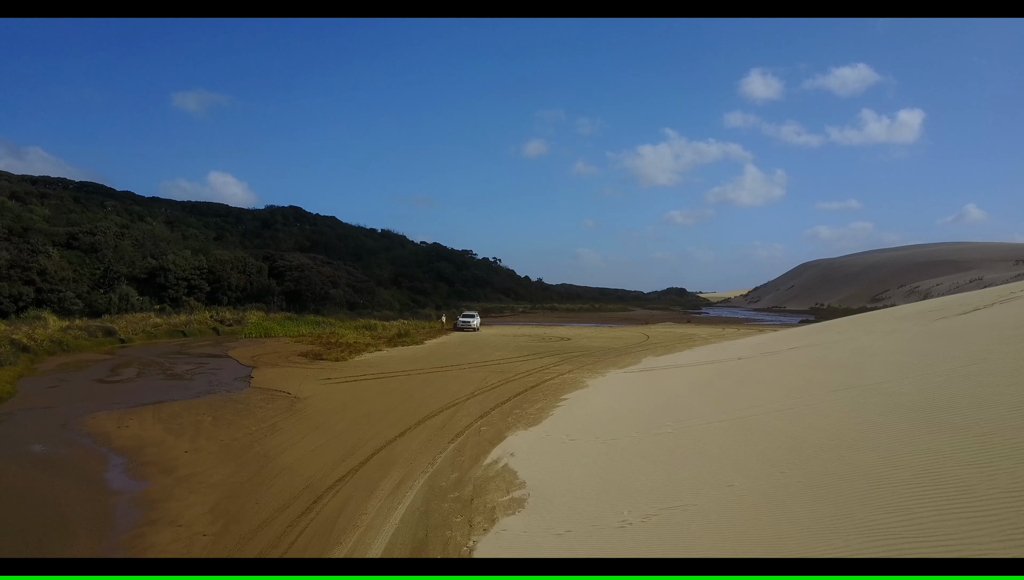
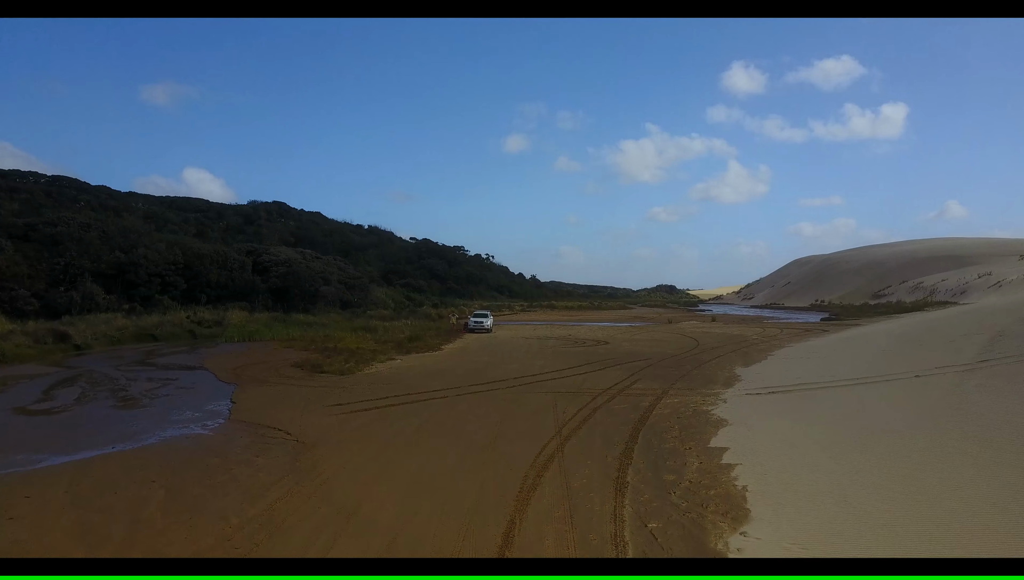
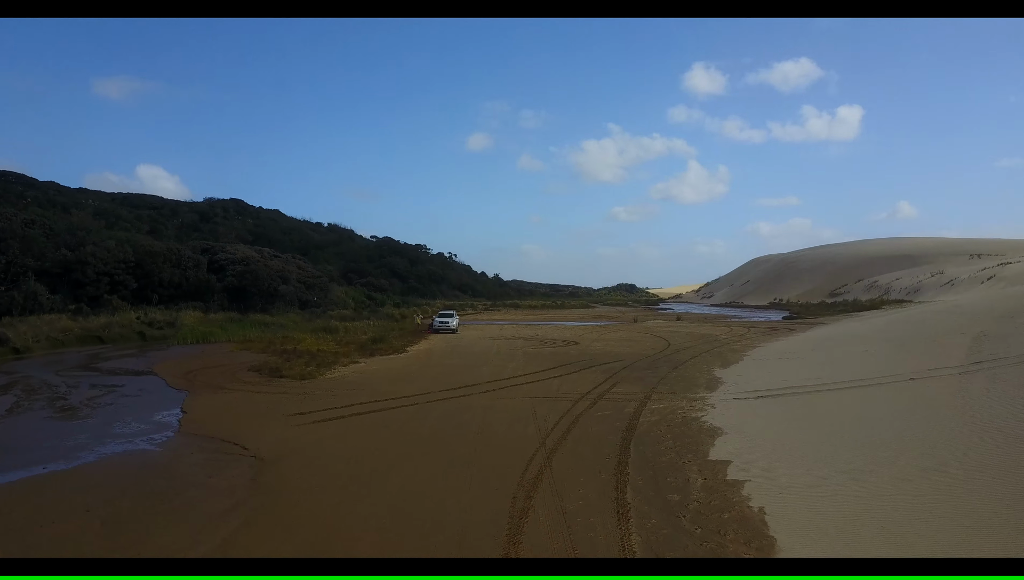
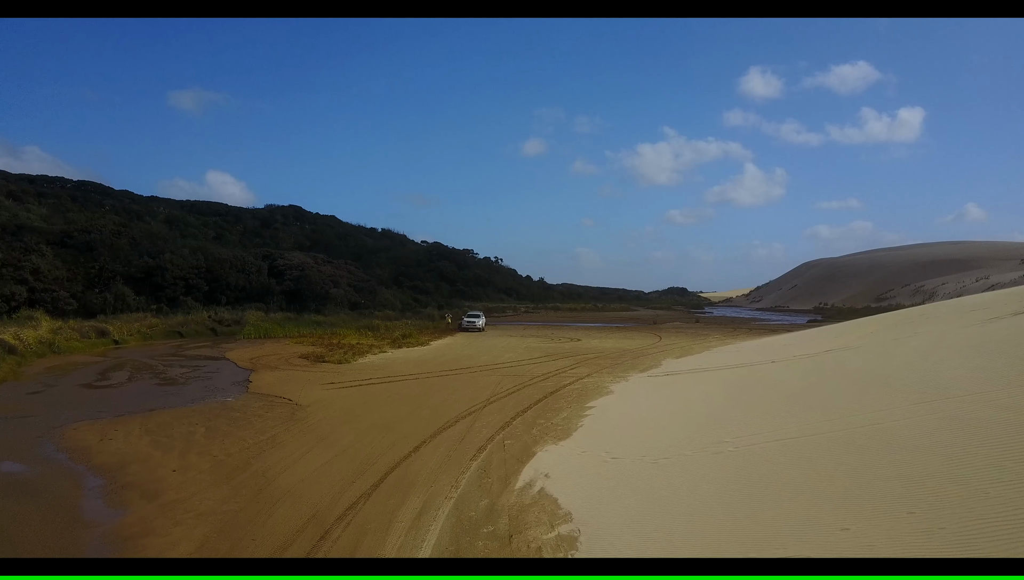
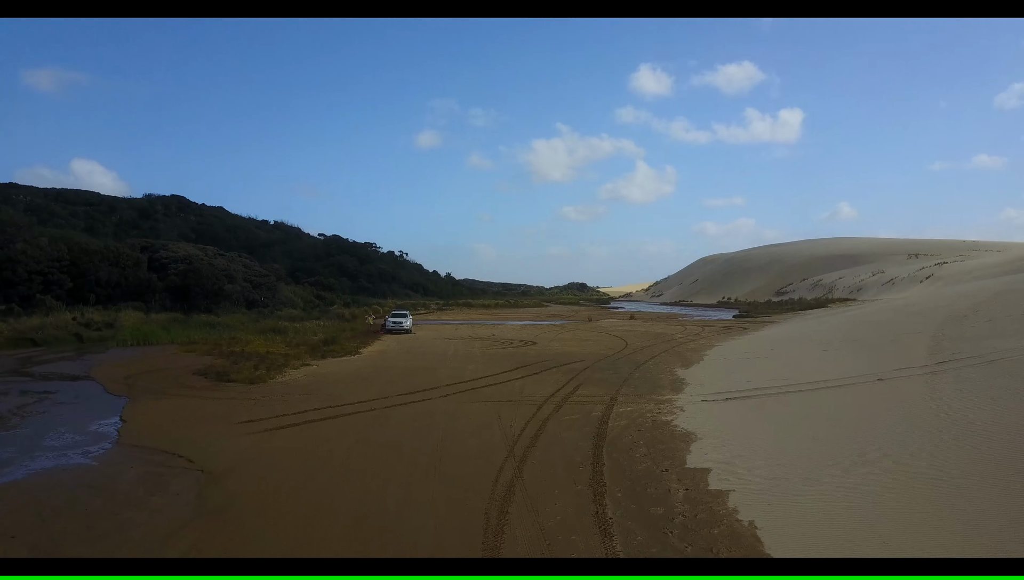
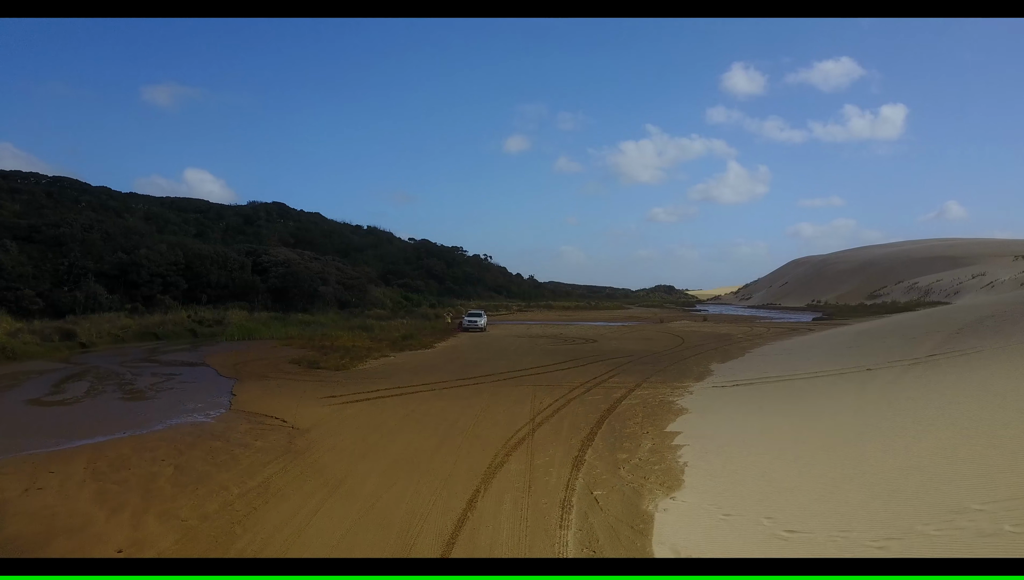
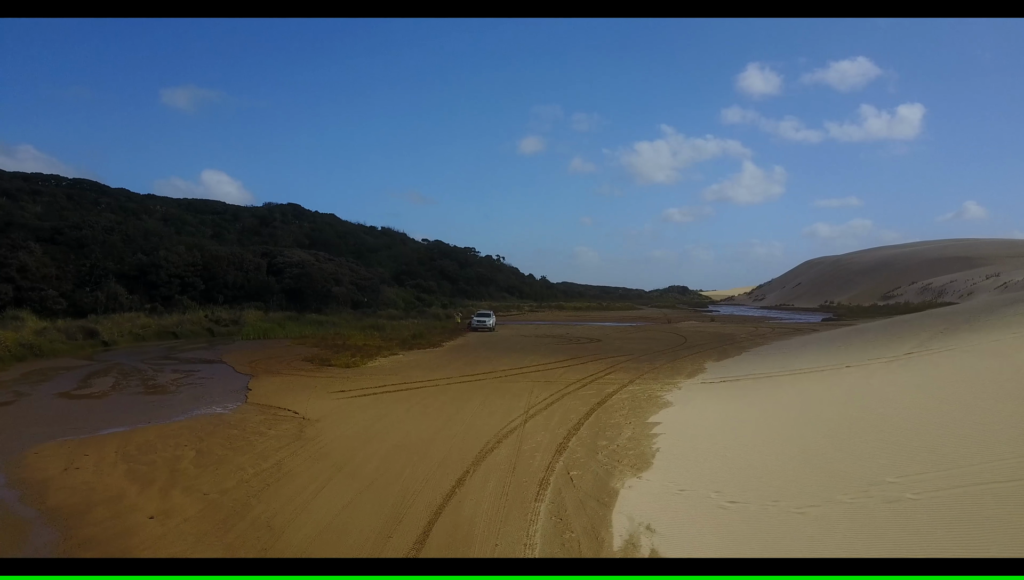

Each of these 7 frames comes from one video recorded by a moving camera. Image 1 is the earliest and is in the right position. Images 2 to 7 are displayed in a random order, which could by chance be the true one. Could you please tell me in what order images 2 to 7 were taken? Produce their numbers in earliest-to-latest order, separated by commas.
4, 7, 6, 2, 3, 5
